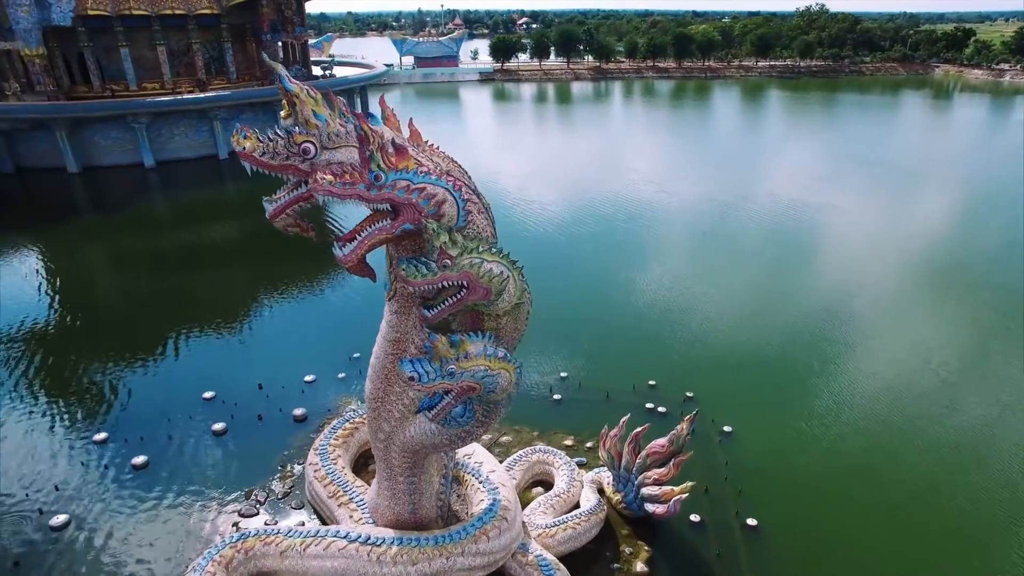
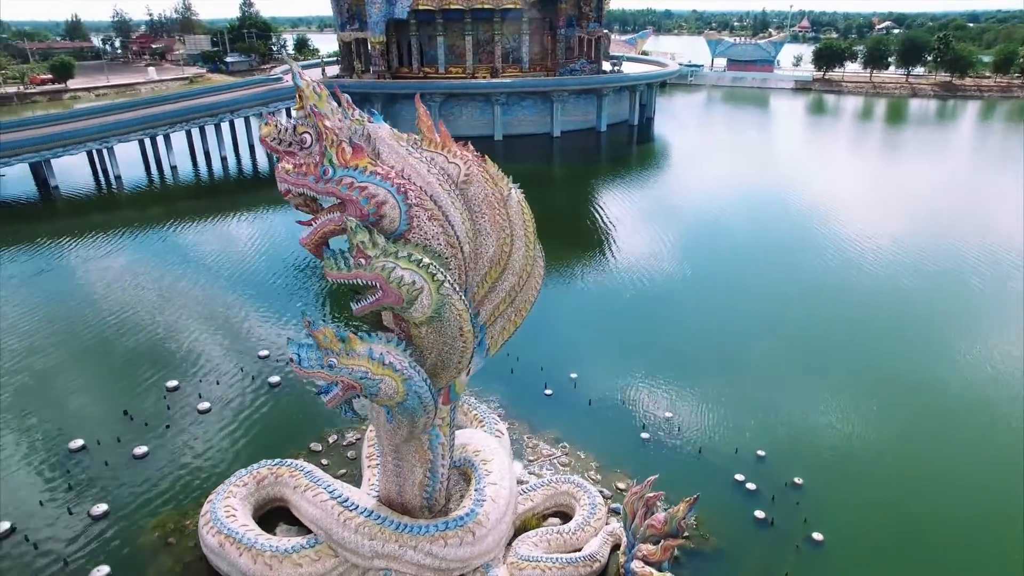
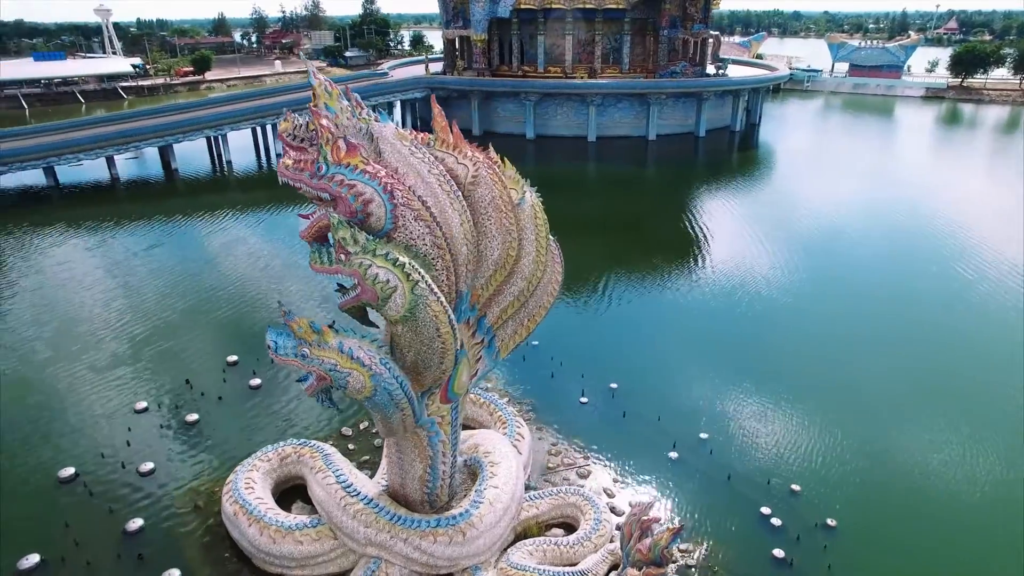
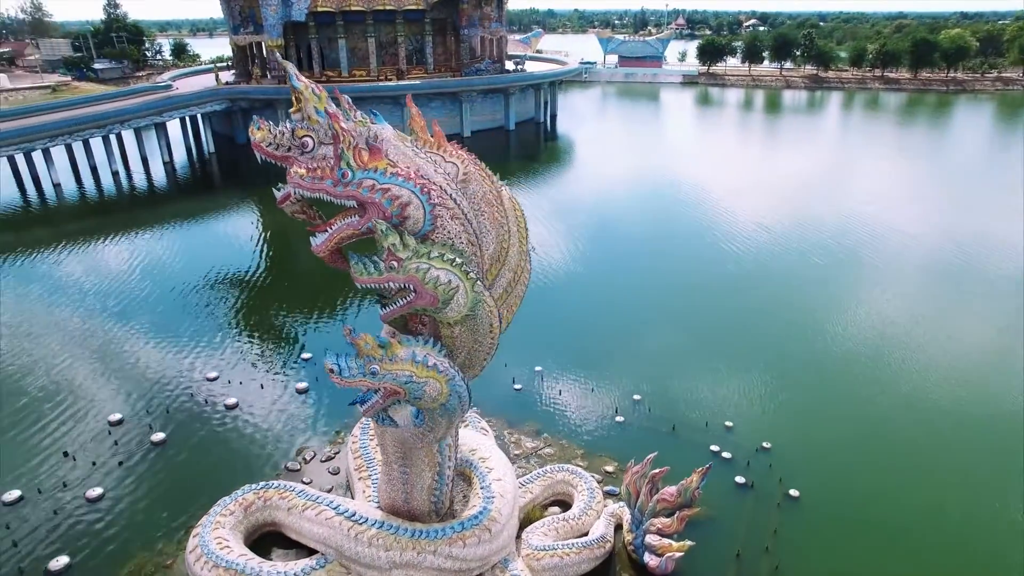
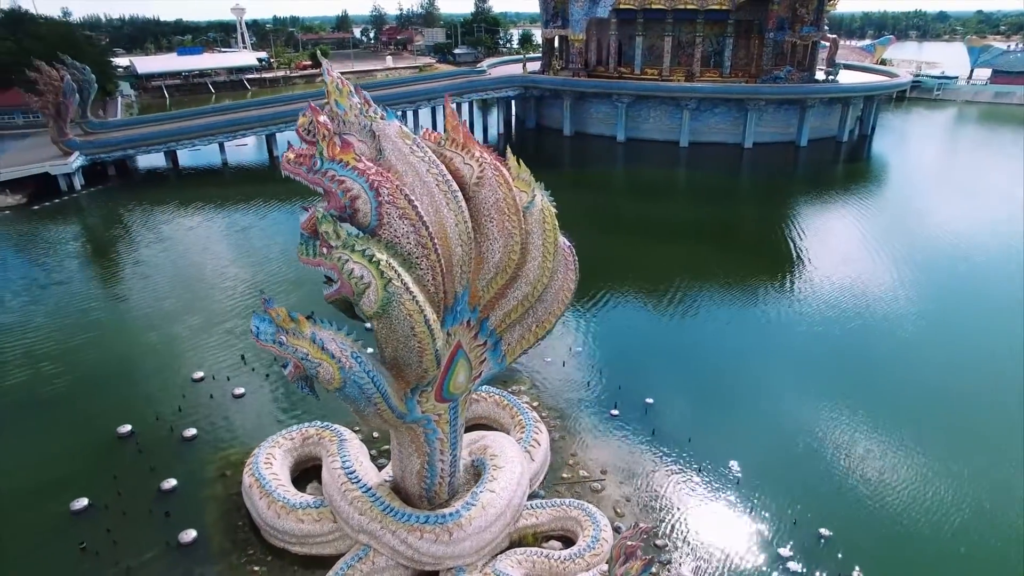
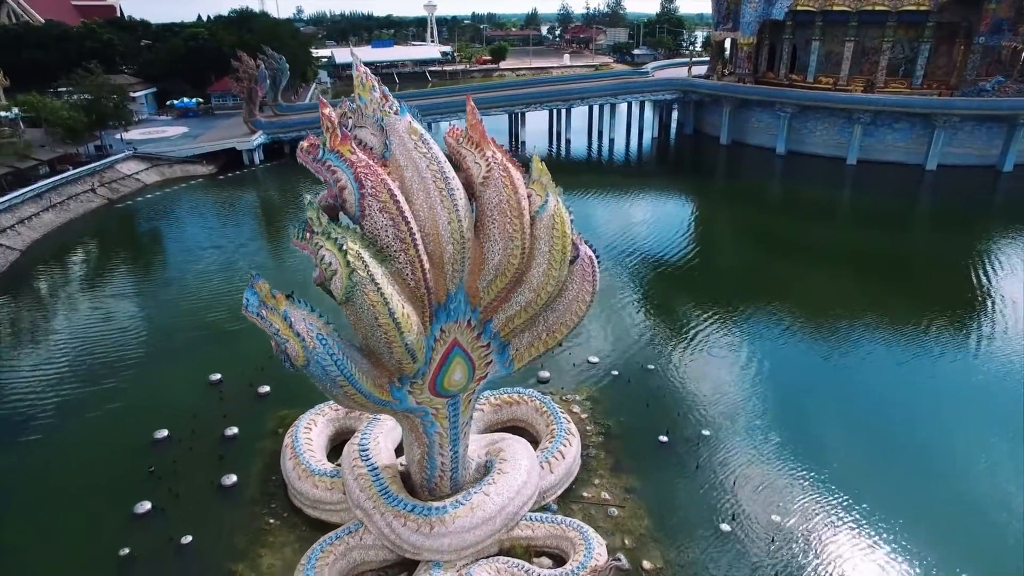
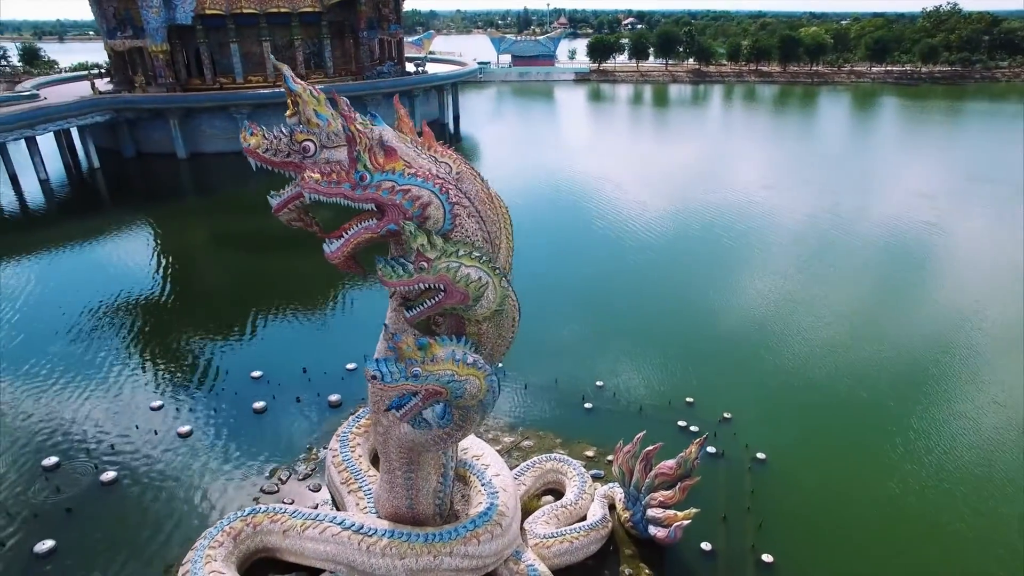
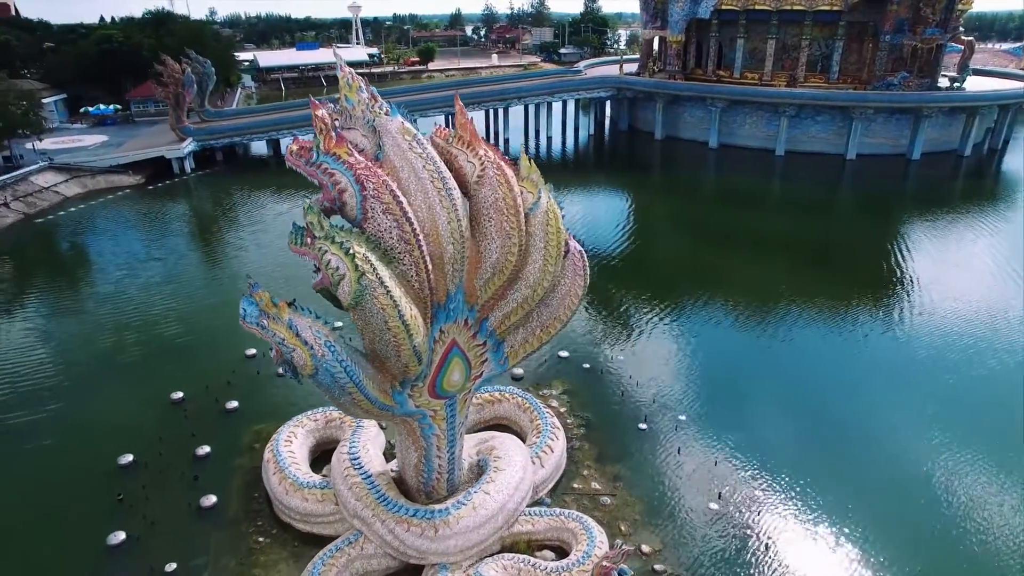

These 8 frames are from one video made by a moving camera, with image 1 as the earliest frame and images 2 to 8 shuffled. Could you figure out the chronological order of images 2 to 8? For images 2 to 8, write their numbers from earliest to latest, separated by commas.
7, 4, 2, 3, 5, 8, 6
